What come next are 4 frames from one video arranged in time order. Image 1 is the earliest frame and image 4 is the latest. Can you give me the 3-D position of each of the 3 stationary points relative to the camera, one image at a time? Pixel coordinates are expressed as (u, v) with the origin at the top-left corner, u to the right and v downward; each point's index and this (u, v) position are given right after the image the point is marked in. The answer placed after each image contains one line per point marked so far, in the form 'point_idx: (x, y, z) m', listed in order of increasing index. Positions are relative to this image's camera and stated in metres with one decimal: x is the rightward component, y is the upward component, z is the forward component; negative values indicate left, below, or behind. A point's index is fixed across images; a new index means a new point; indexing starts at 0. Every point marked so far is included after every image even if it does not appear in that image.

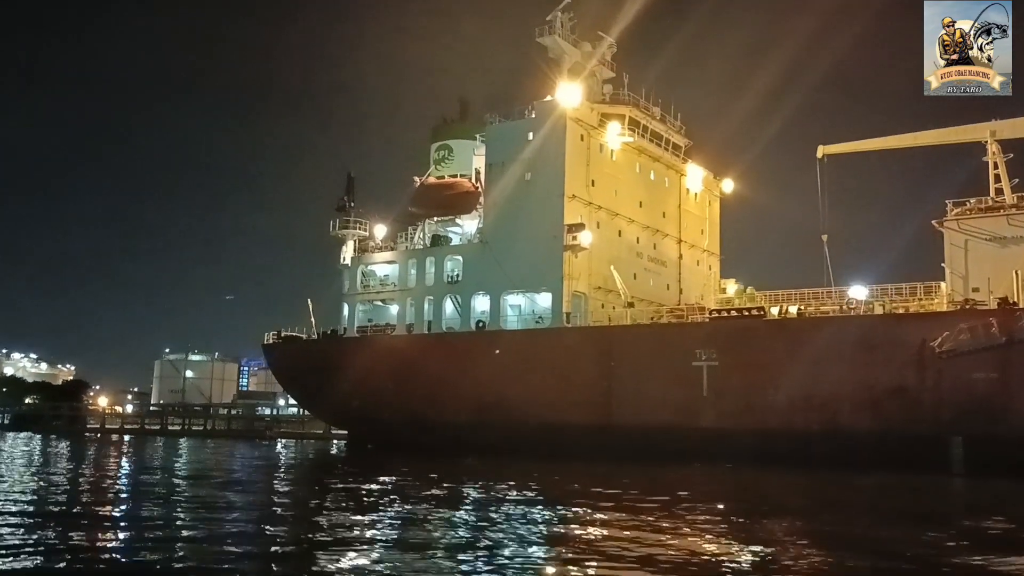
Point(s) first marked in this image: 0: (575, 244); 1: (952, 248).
0: (+1.6, +1.1, +19.9) m
1: (+9.1, +0.8, +16.3) m
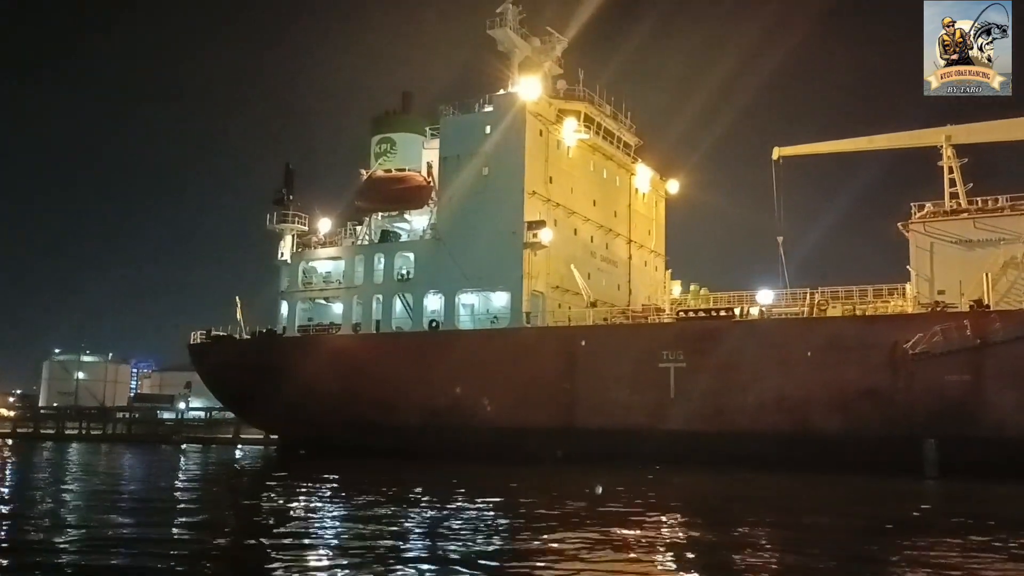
0: (+0.6, +1.1, +19.2) m
1: (+8.4, +0.8, +16.4) m
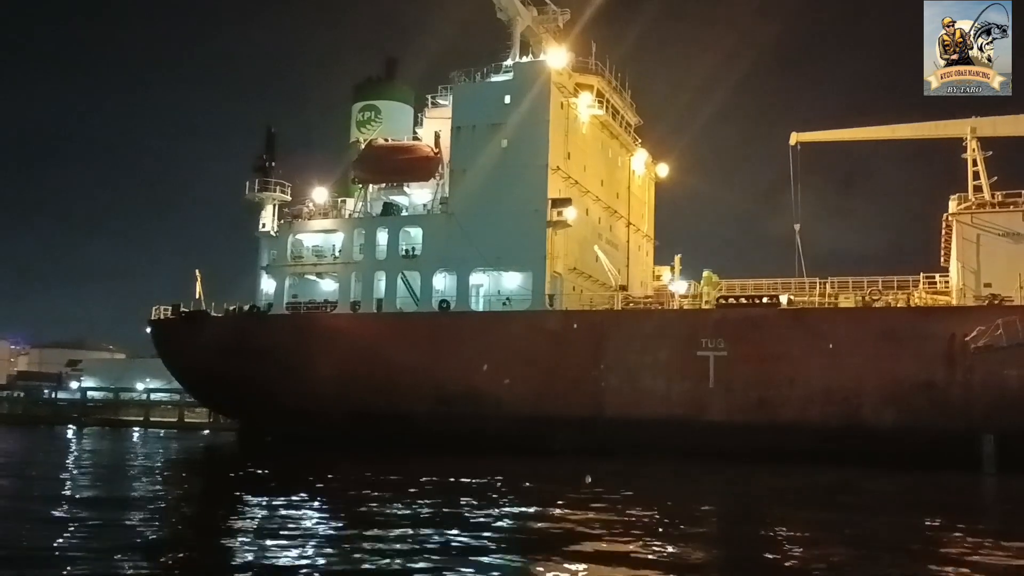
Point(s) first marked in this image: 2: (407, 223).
0: (+1.1, +1.5, +18.2) m
1: (+9.2, +0.9, +16.2) m
2: (-2.6, +1.6, +19.6) m
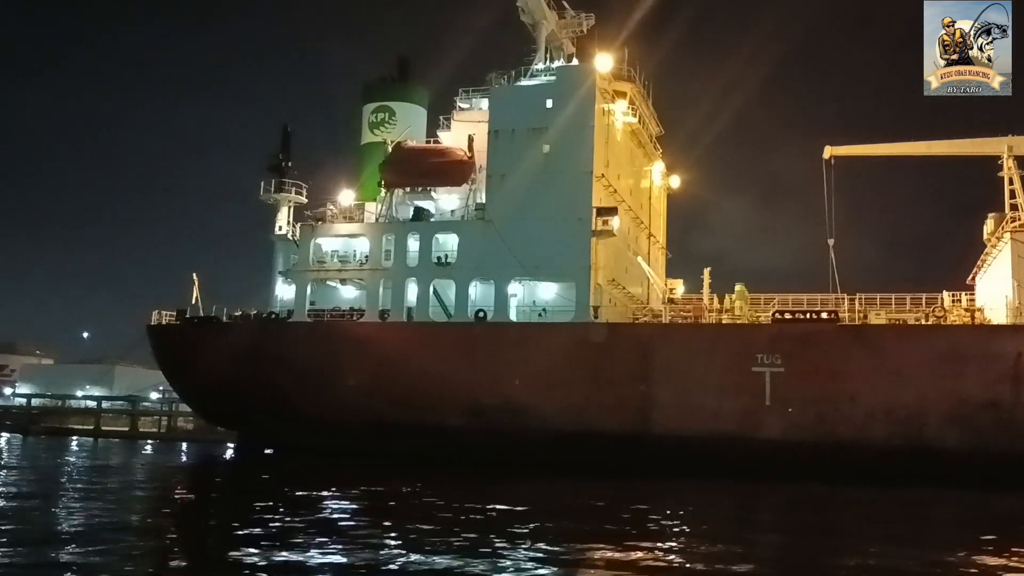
0: (+2.0, +1.3, +17.7) m
1: (+10.2, +0.6, +16.1) m
2: (-1.7, +1.4, +18.9) m
